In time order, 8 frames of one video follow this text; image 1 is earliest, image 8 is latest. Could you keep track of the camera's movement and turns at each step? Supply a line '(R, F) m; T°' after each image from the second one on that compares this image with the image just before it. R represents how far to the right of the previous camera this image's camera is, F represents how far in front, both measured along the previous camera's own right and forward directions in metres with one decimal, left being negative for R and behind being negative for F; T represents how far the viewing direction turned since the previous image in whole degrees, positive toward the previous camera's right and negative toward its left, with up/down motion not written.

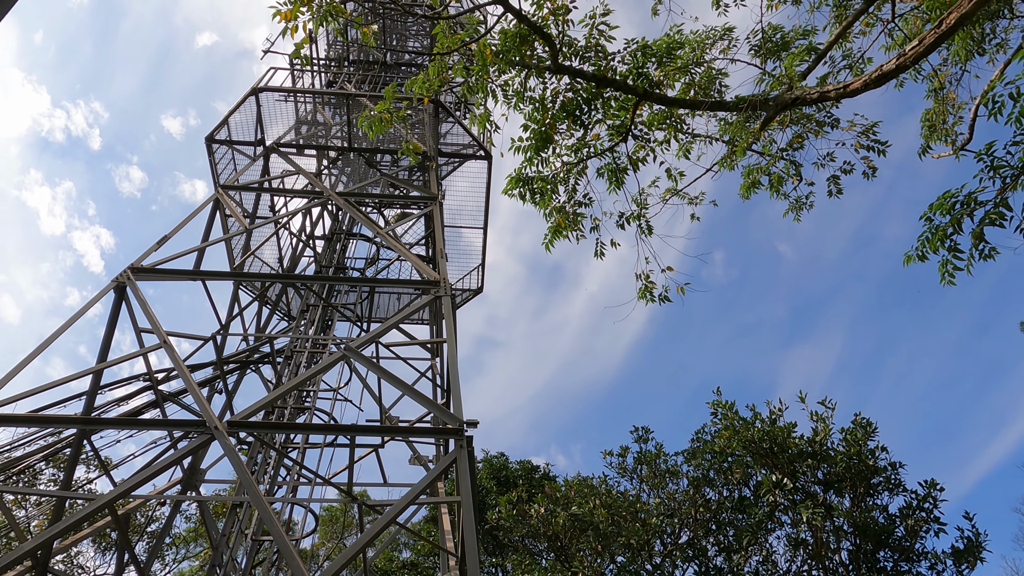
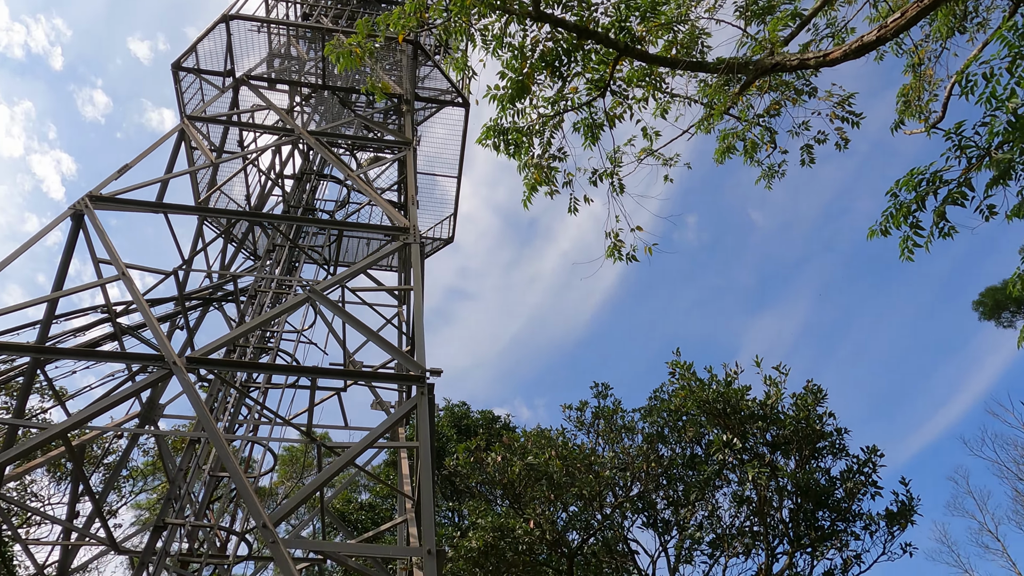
(0.0, 0.0) m; +3°
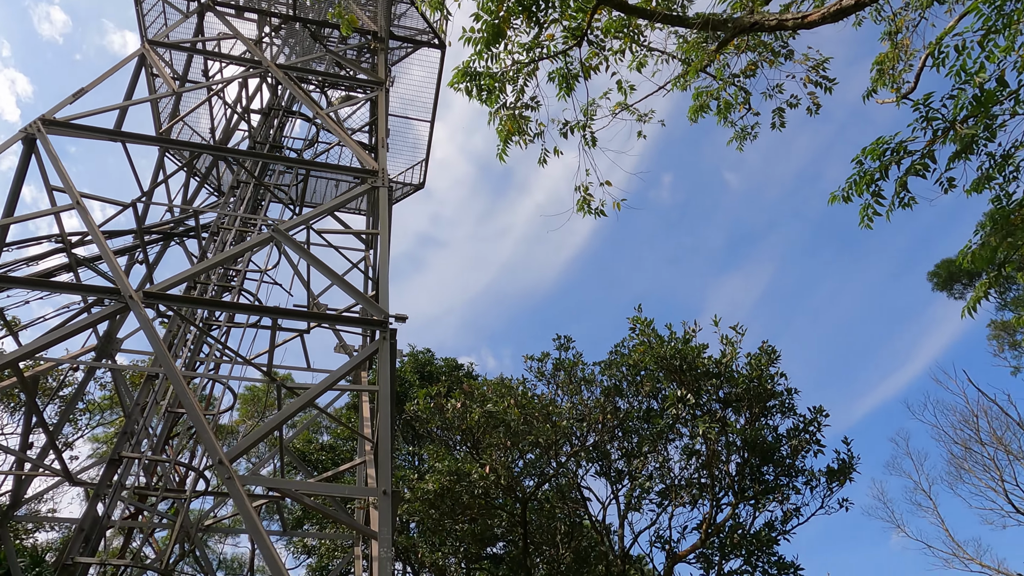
(0.0, 0.0) m; +3°
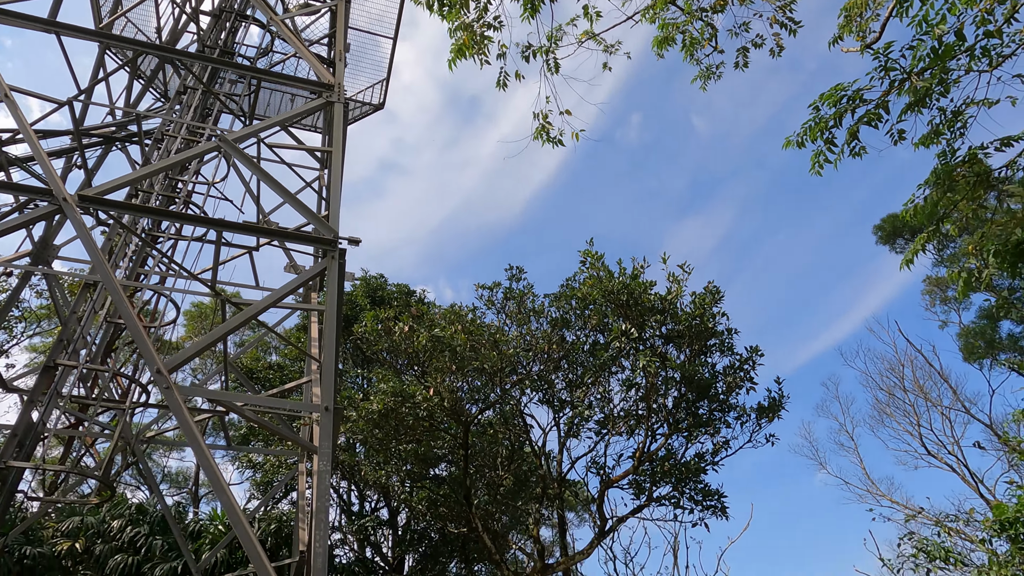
(+0.1, 0.0) m; +4°
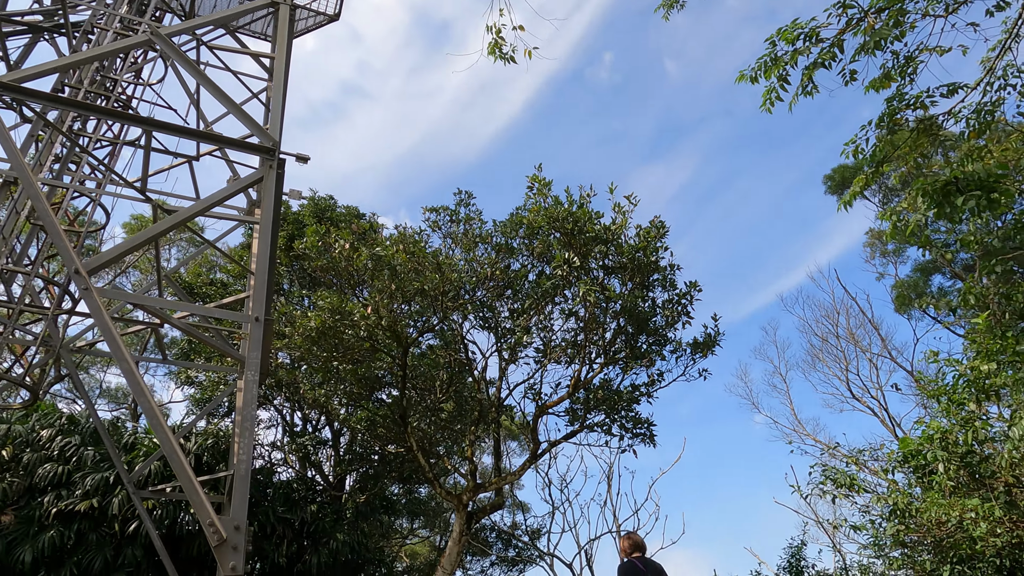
(+0.2, +0.1) m; +4°
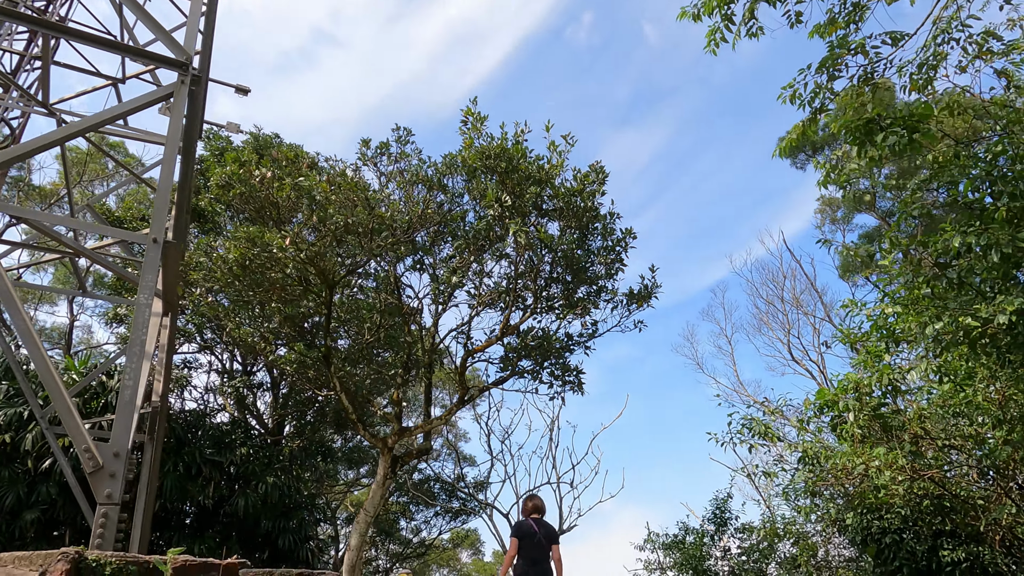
(+0.4, +0.2) m; +3°
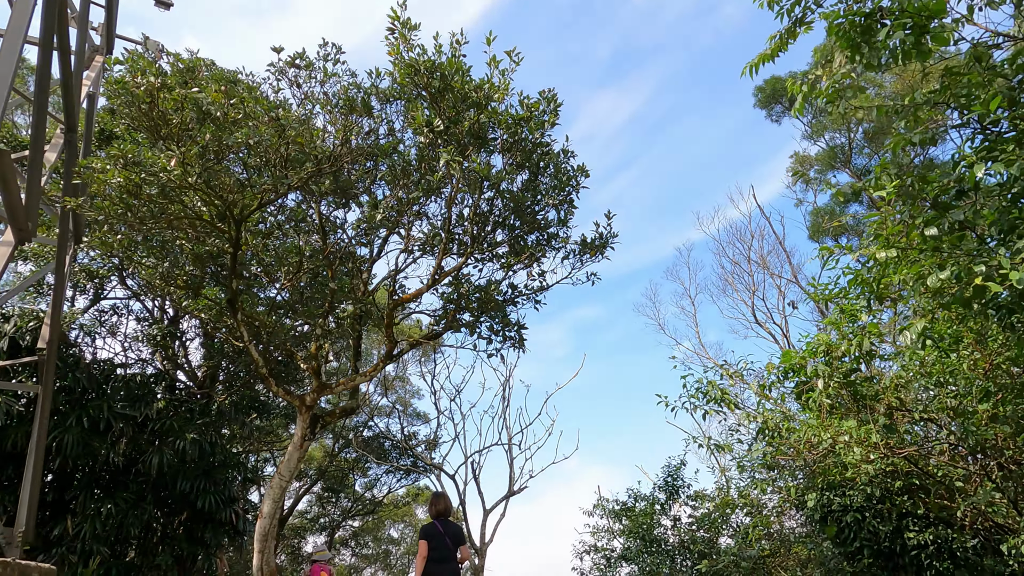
(+0.3, +0.8) m; +3°
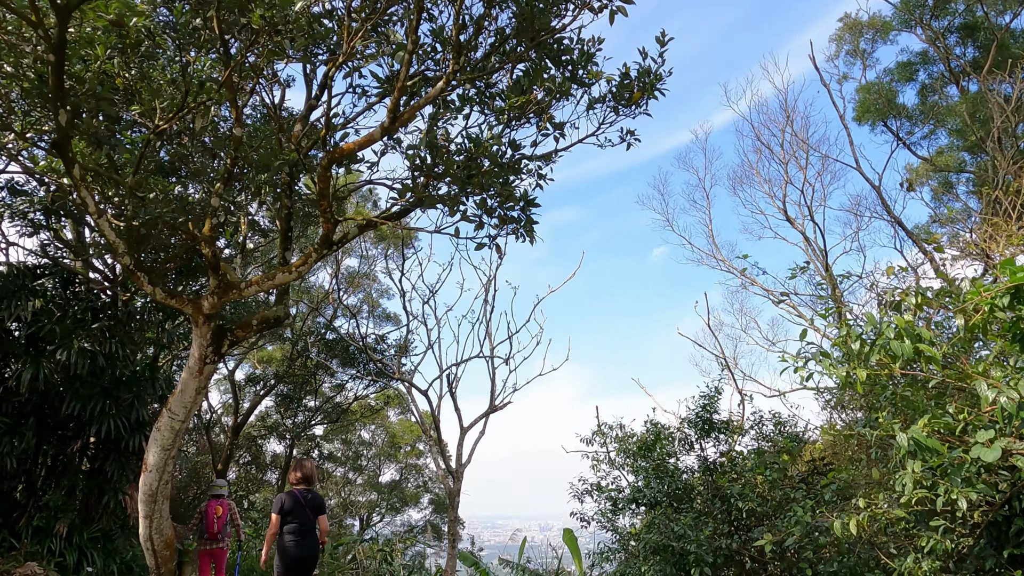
(-0.2, +2.1) m; +2°
